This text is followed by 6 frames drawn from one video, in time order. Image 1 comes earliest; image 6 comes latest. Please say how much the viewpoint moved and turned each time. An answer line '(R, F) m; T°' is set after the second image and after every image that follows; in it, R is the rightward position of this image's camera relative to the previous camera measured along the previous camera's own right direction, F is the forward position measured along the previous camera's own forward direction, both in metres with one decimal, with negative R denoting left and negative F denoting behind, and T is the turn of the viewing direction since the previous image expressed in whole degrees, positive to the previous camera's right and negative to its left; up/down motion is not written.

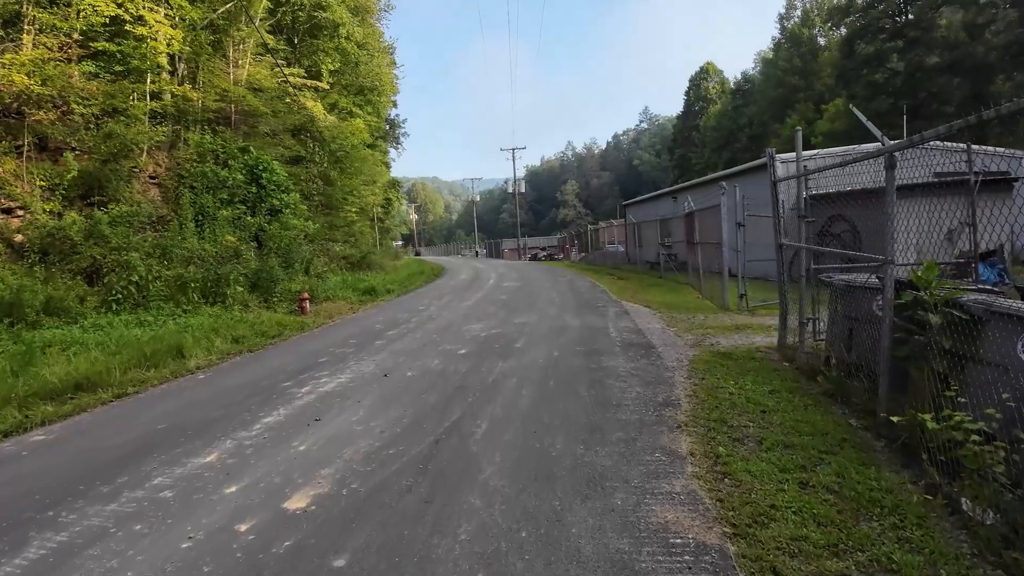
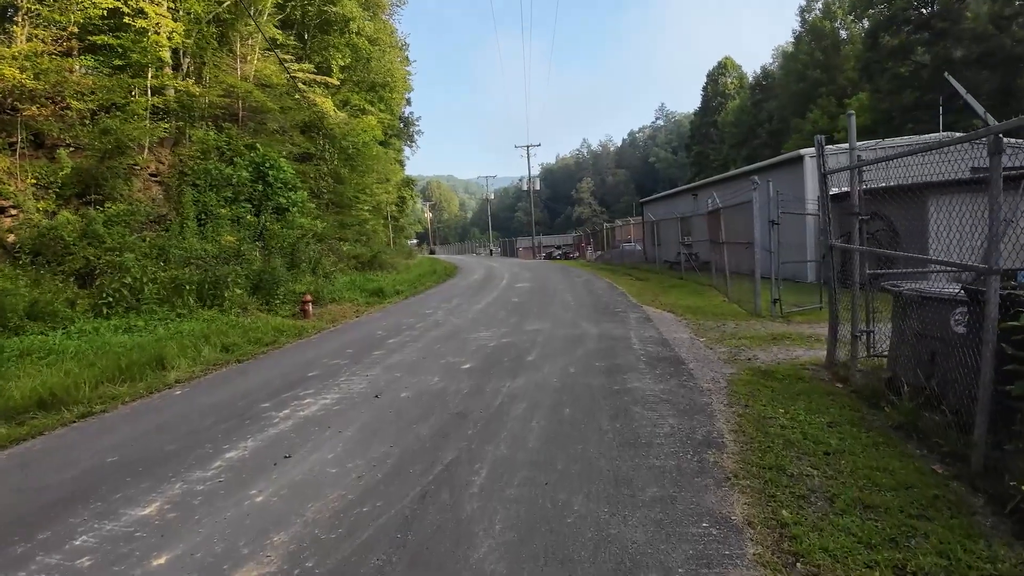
(+0.1, +0.8) m; -1°
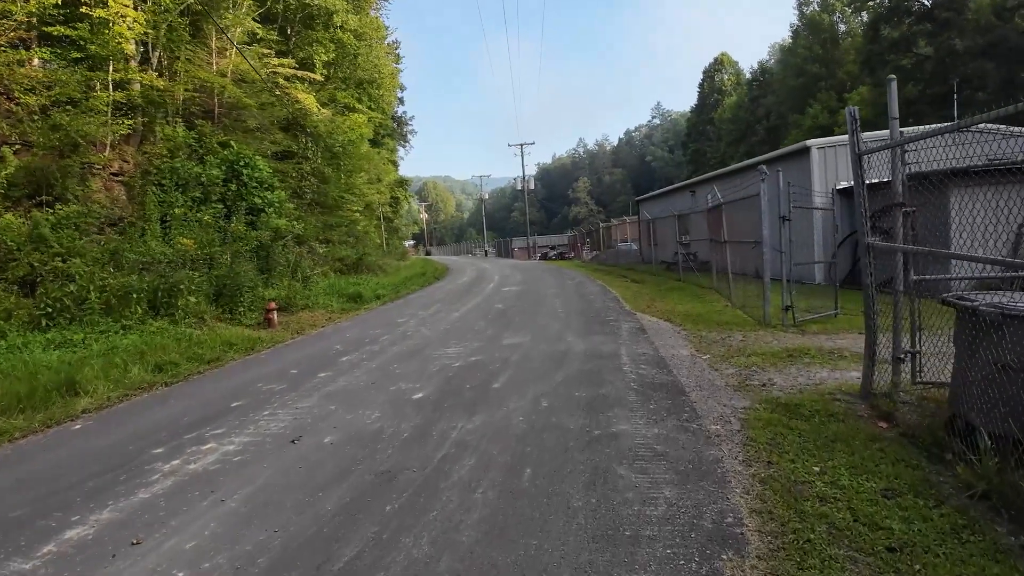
(+0.3, +1.1) m; 0°
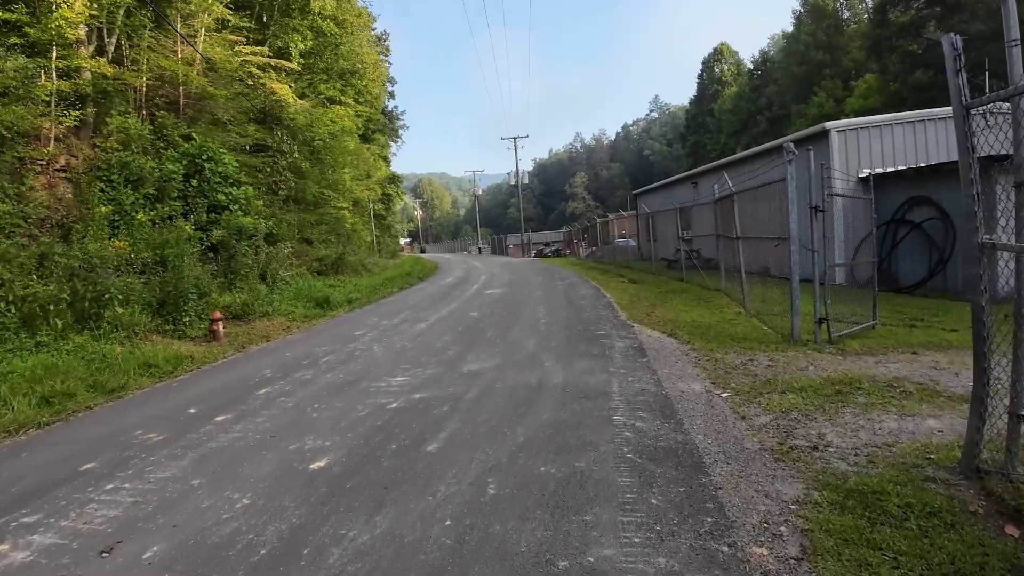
(+0.3, +1.5) m; 0°
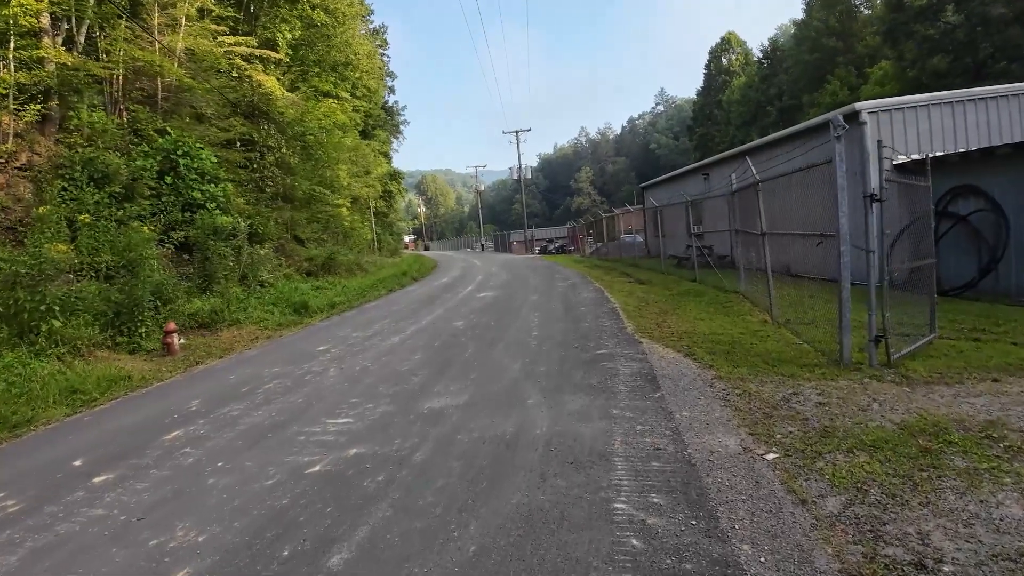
(+0.2, +1.2) m; -1°
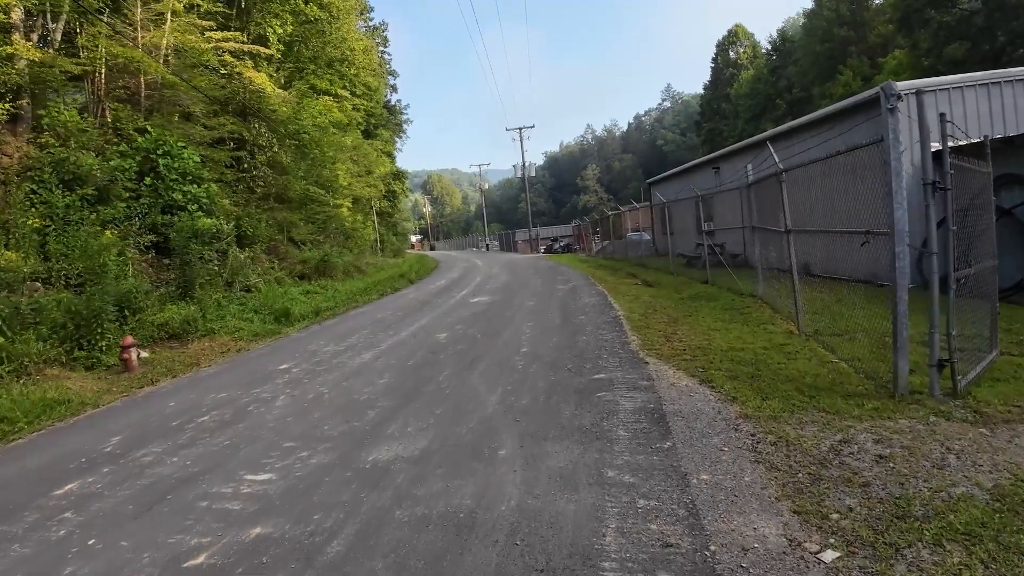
(+0.2, +0.9) m; -1°
